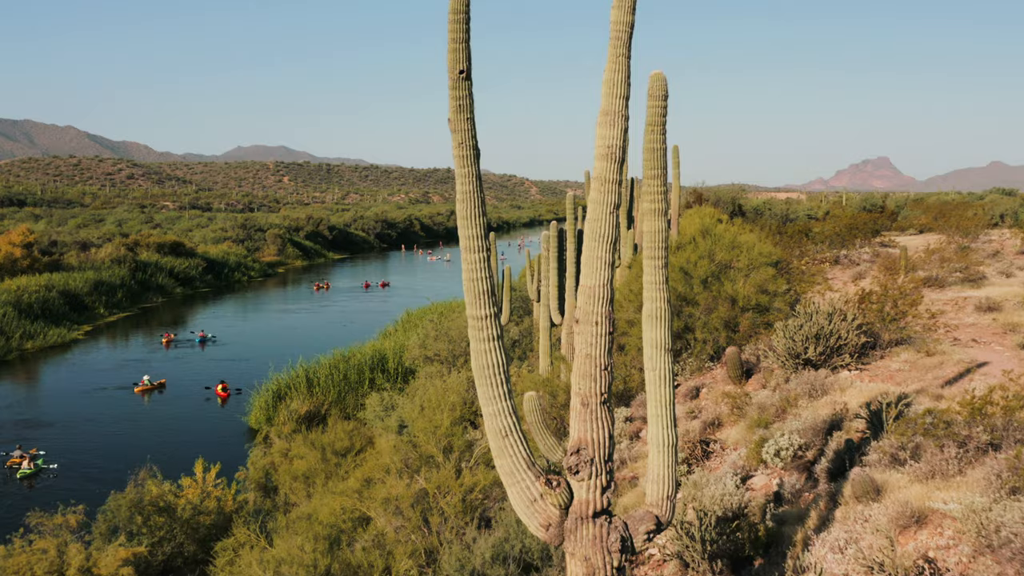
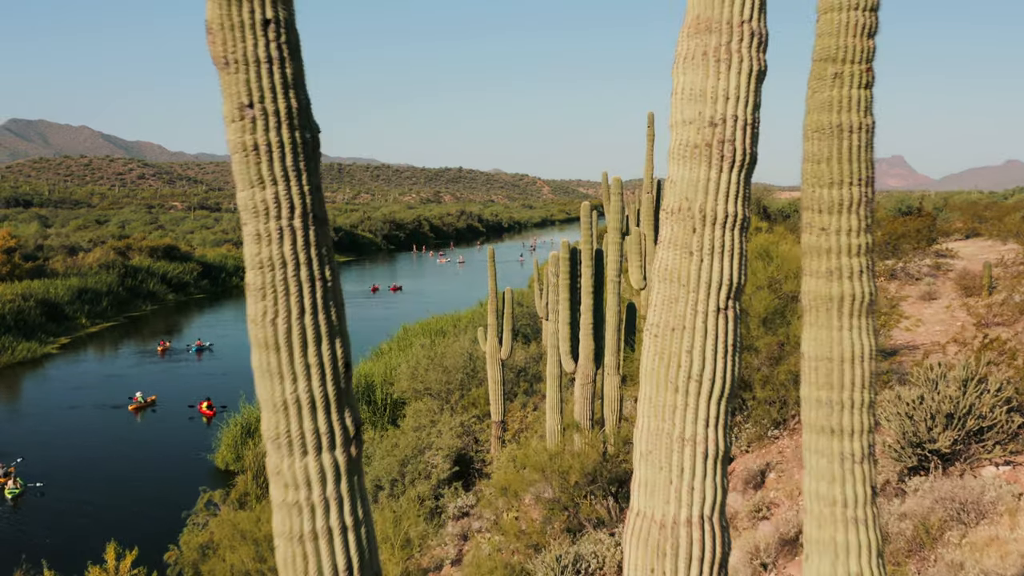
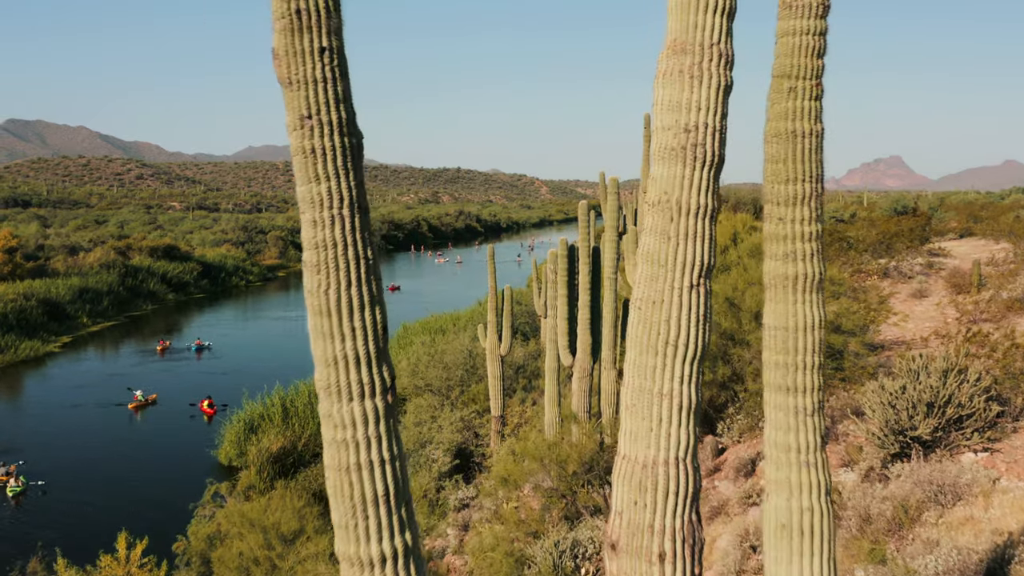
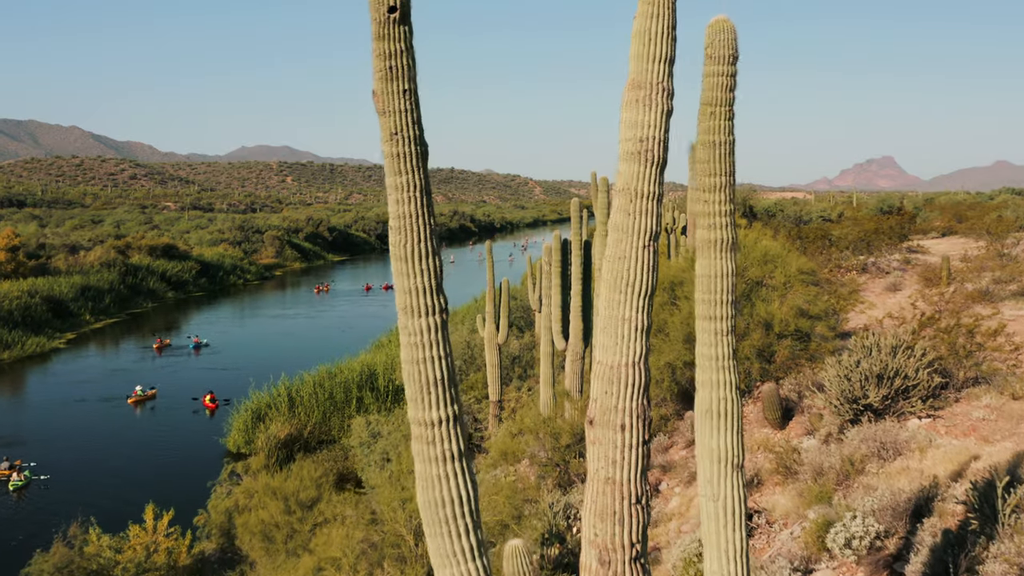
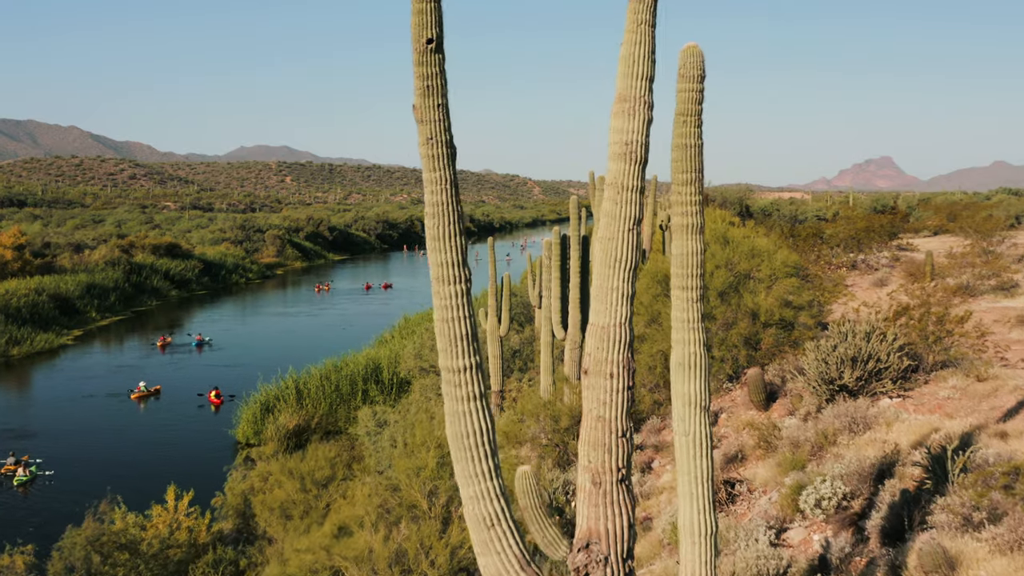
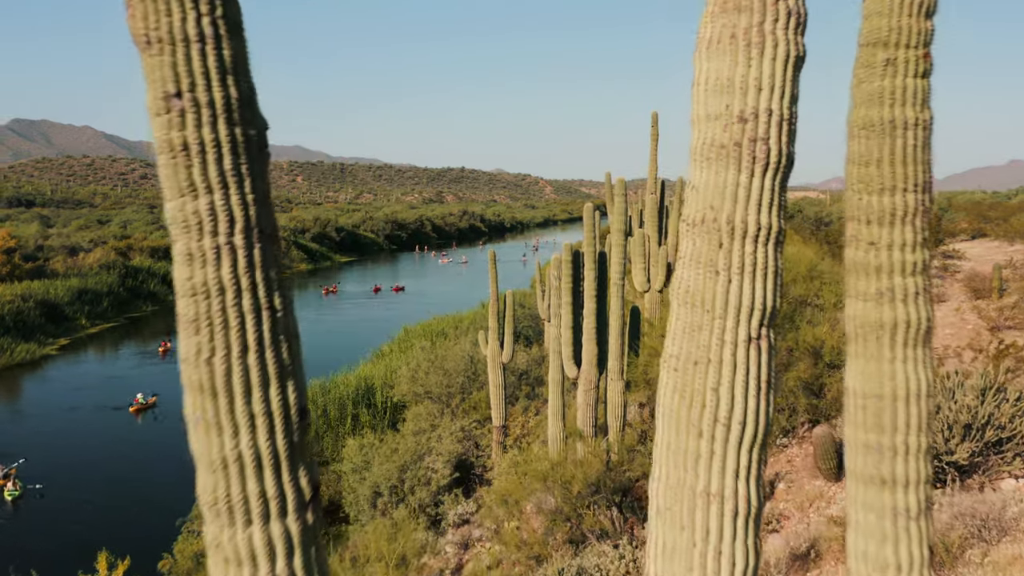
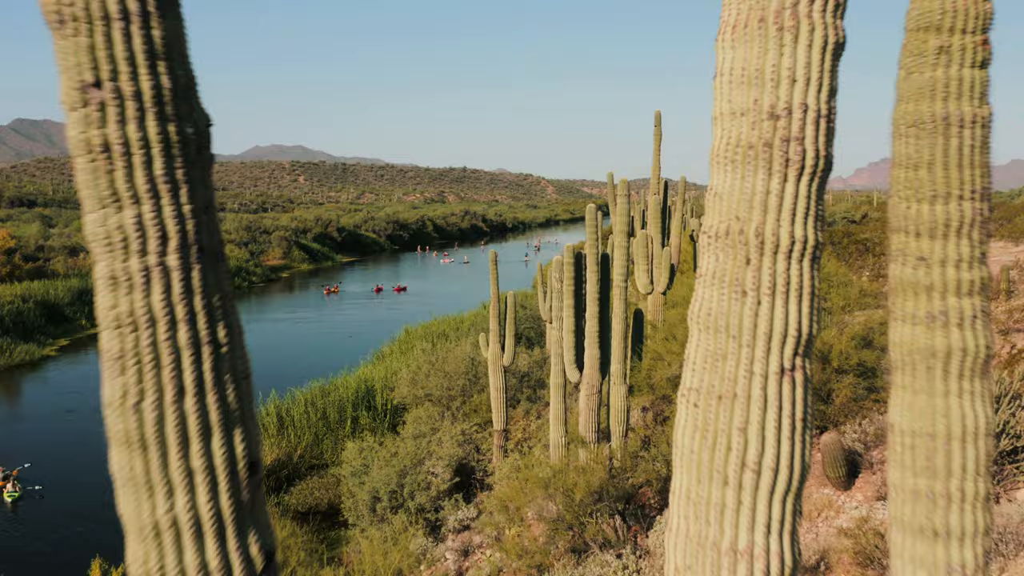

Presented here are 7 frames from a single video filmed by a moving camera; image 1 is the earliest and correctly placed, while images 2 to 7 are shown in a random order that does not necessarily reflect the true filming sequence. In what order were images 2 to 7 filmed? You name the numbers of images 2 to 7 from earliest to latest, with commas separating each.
5, 4, 3, 2, 6, 7
